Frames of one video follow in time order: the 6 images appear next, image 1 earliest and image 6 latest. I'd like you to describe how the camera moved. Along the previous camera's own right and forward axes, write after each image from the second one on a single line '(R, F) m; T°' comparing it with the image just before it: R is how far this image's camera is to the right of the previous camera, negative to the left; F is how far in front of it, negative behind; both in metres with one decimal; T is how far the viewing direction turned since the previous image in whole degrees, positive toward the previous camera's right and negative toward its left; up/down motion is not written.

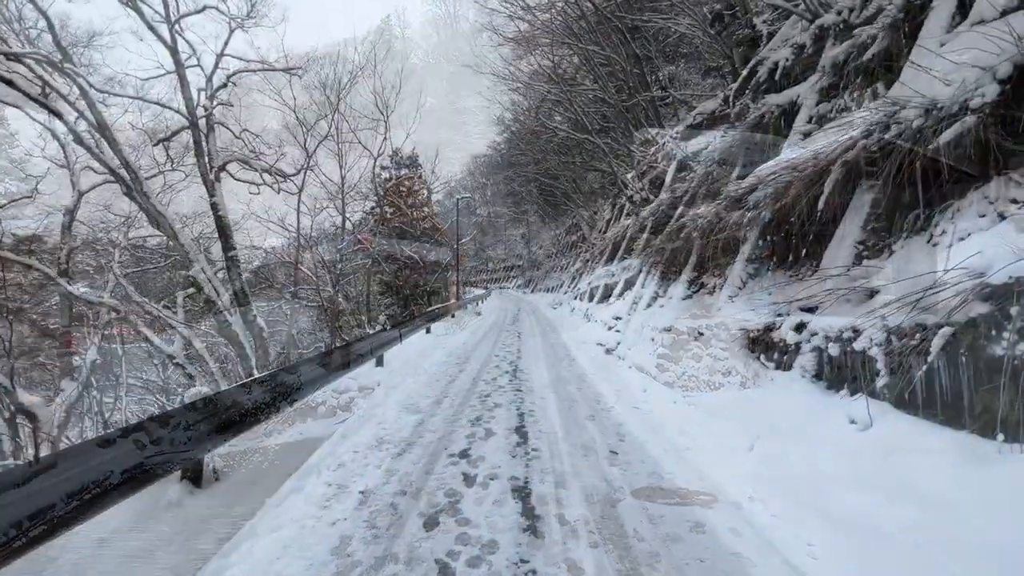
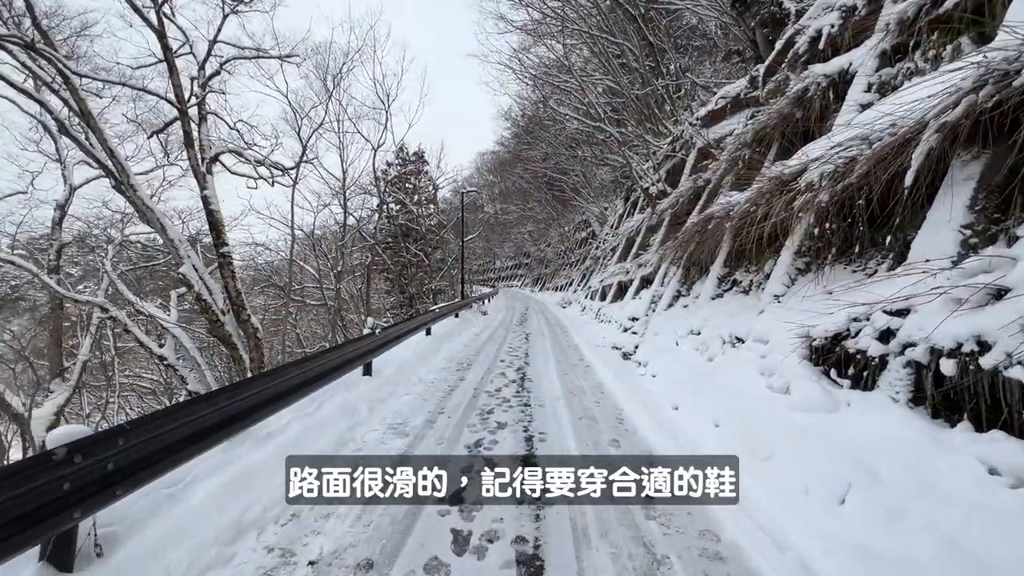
(0.0, +0.8) m; -1°
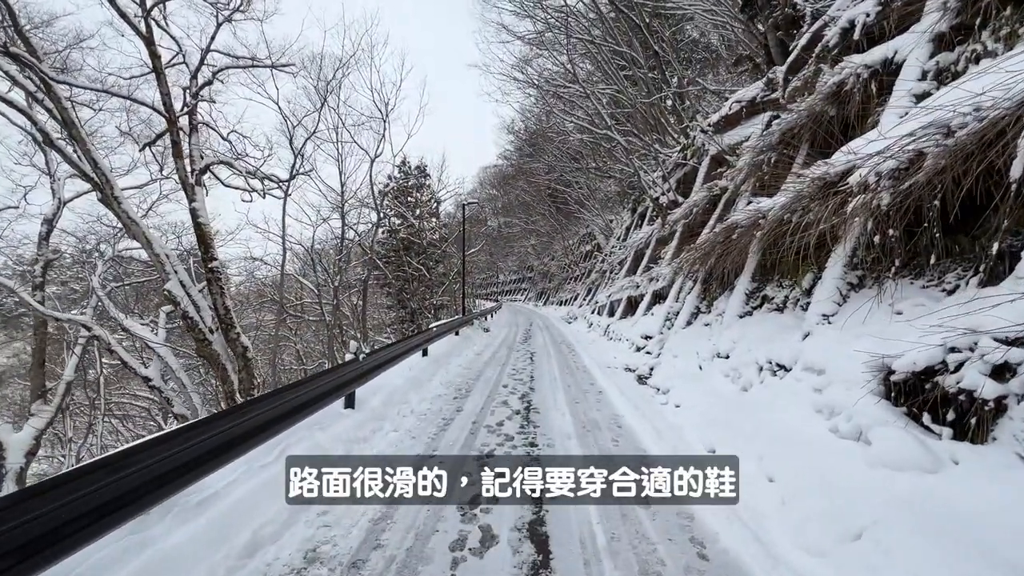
(0.0, +0.7) m; 0°
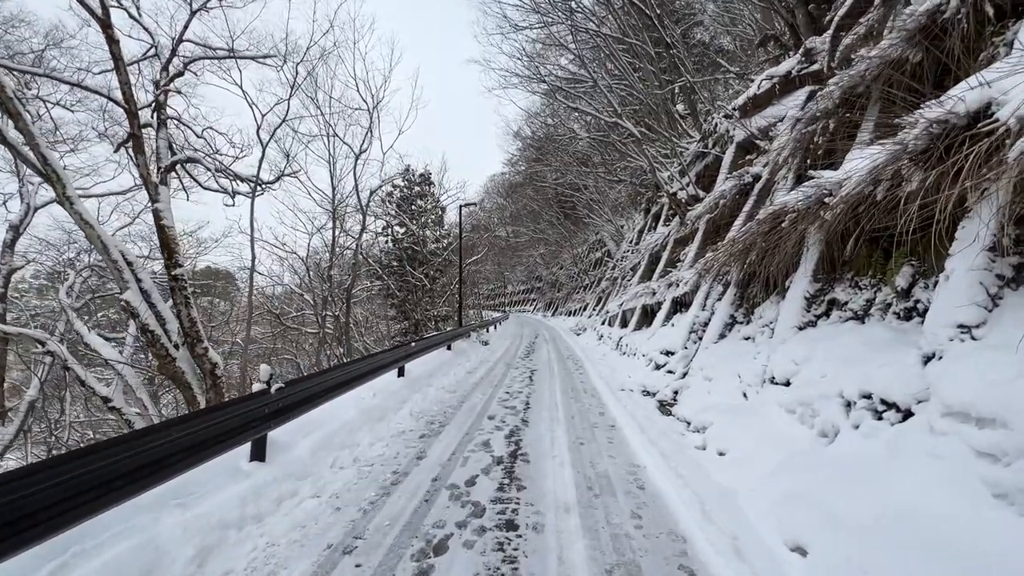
(+0.3, +1.4) m; -1°
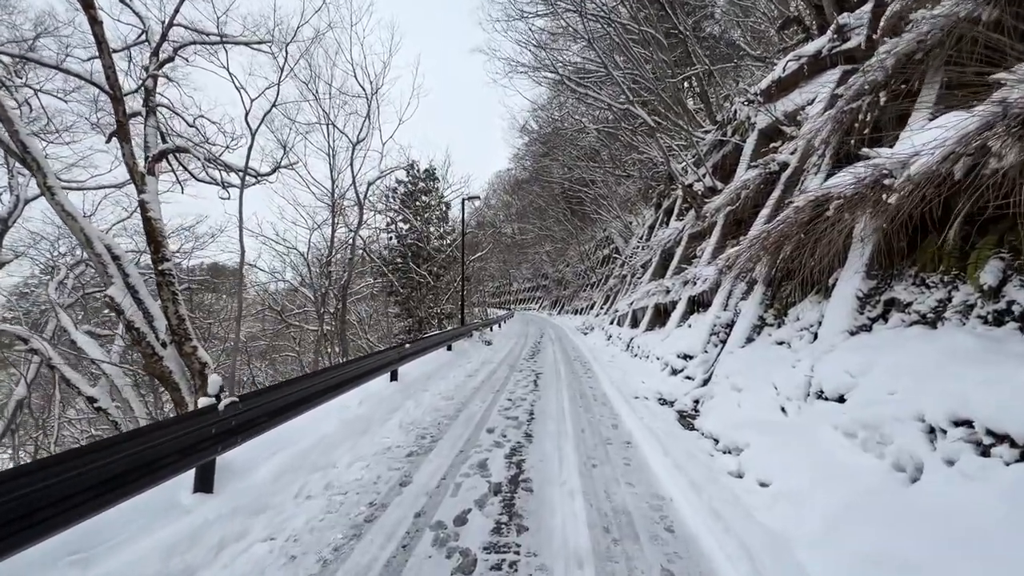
(0.0, +0.6) m; -1°
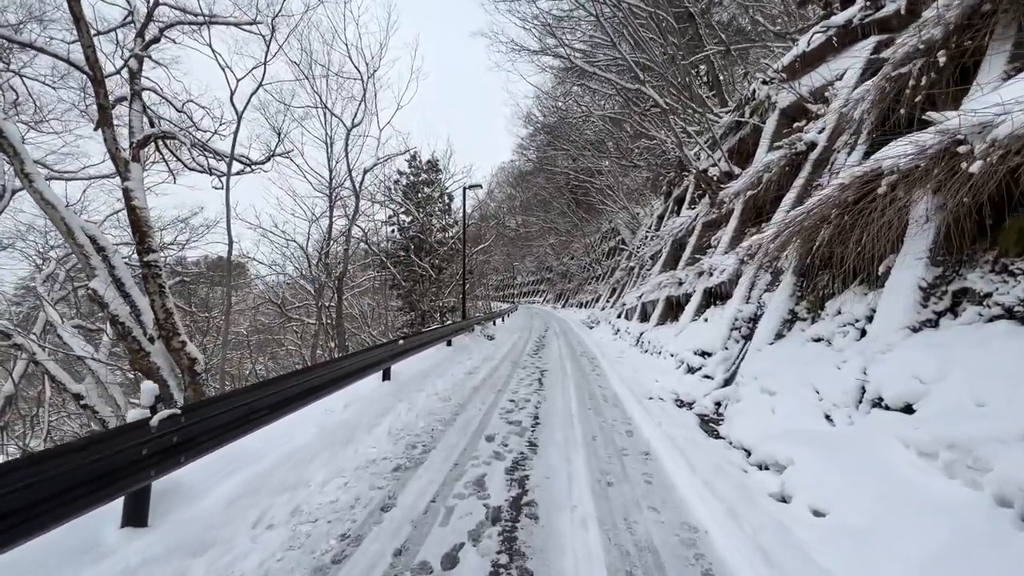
(0.0, +0.6) m; -1°
